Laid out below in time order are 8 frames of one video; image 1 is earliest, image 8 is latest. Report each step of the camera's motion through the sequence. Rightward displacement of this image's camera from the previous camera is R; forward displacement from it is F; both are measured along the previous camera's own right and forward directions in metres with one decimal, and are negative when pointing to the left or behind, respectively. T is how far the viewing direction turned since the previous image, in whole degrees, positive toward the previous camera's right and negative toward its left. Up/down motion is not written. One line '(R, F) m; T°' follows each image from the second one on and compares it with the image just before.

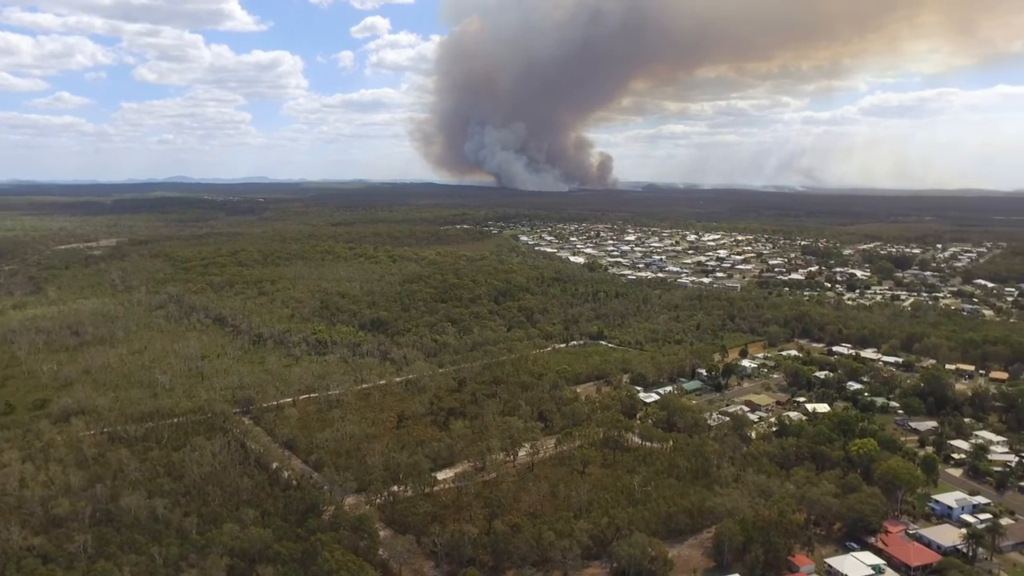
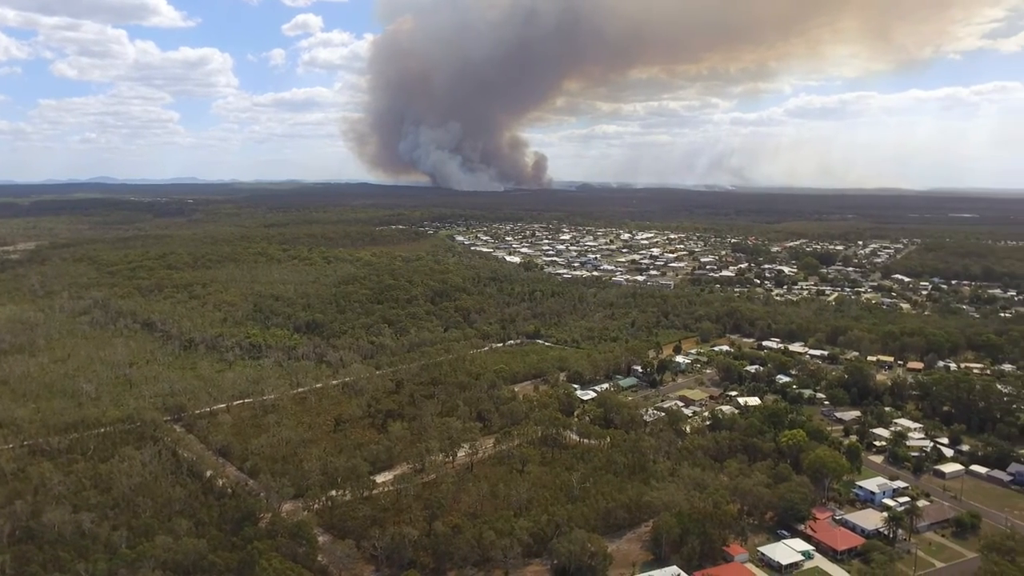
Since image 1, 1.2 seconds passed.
(+0.7, 0.0) m; +4°
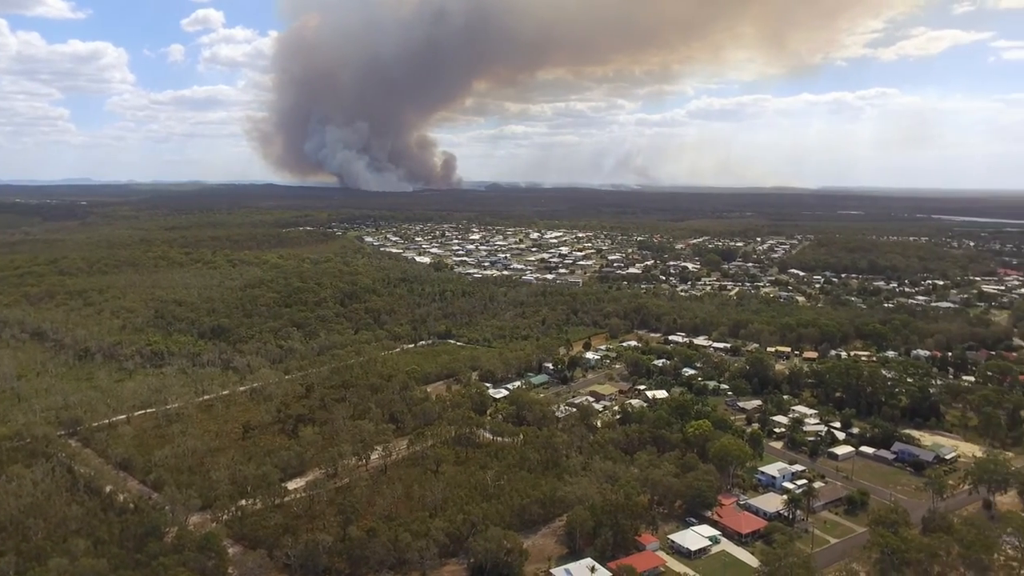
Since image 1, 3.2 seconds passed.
(+1.0, -0.1) m; +5°
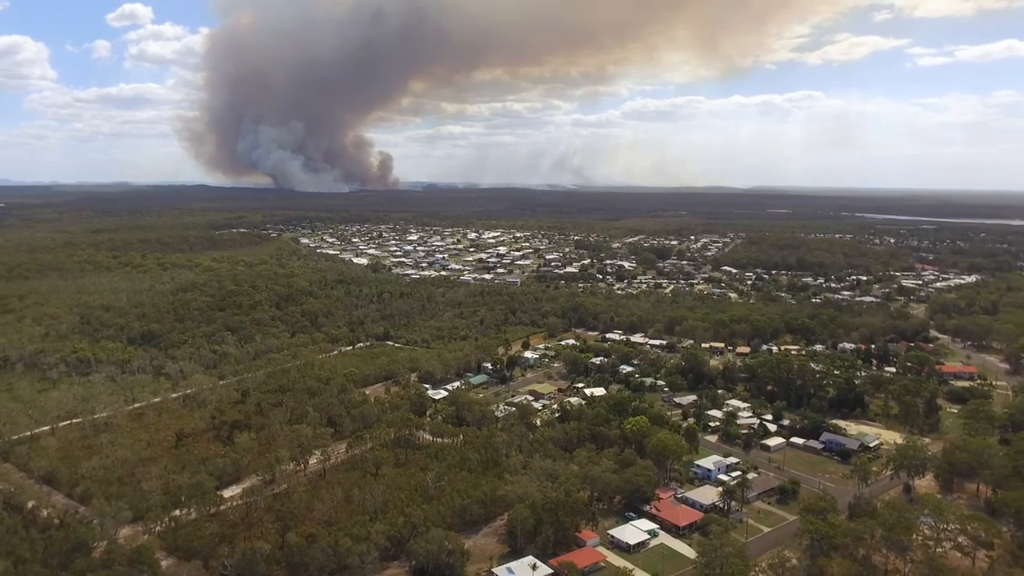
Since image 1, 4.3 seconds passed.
(+0.8, -0.1) m; +4°
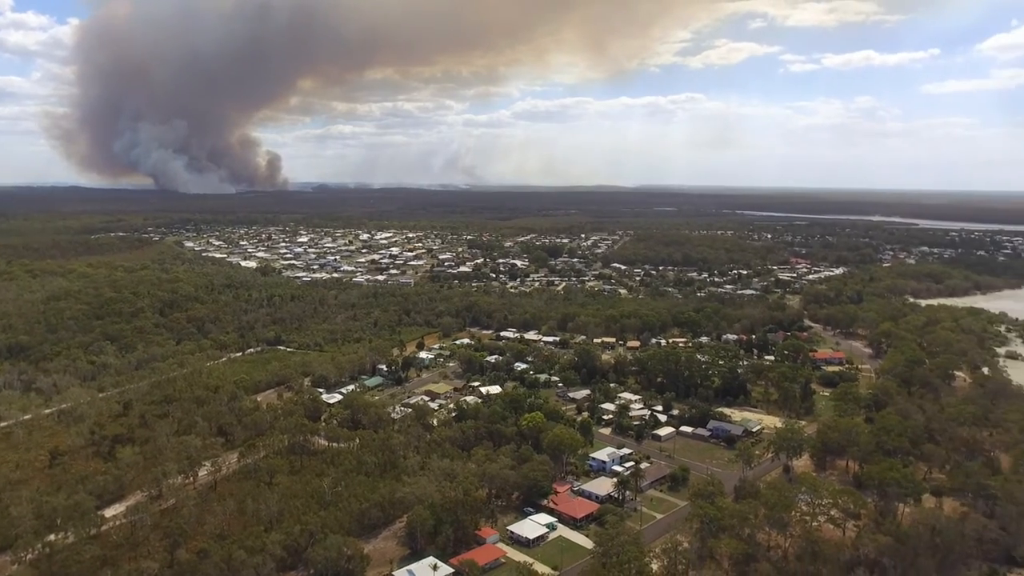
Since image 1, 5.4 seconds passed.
(+1.3, -0.2) m; +6°
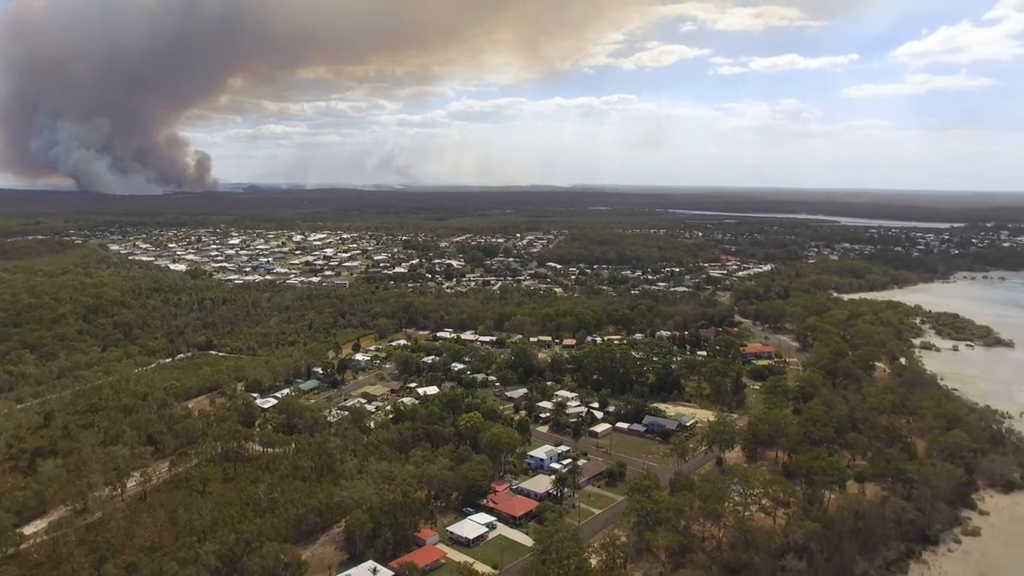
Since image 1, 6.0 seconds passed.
(+0.8, -0.1) m; +4°
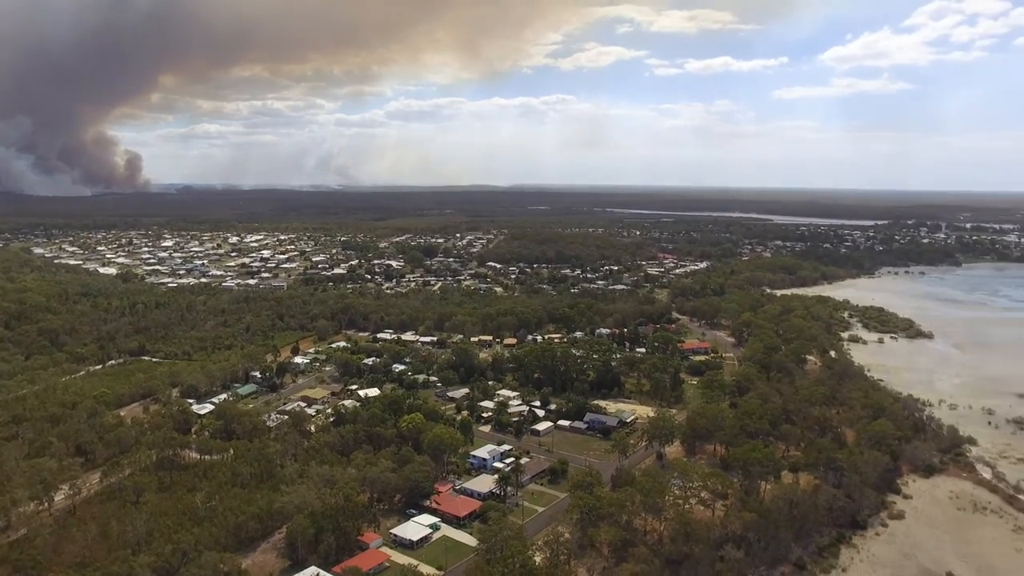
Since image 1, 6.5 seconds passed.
(+0.7, -0.1) m; +4°
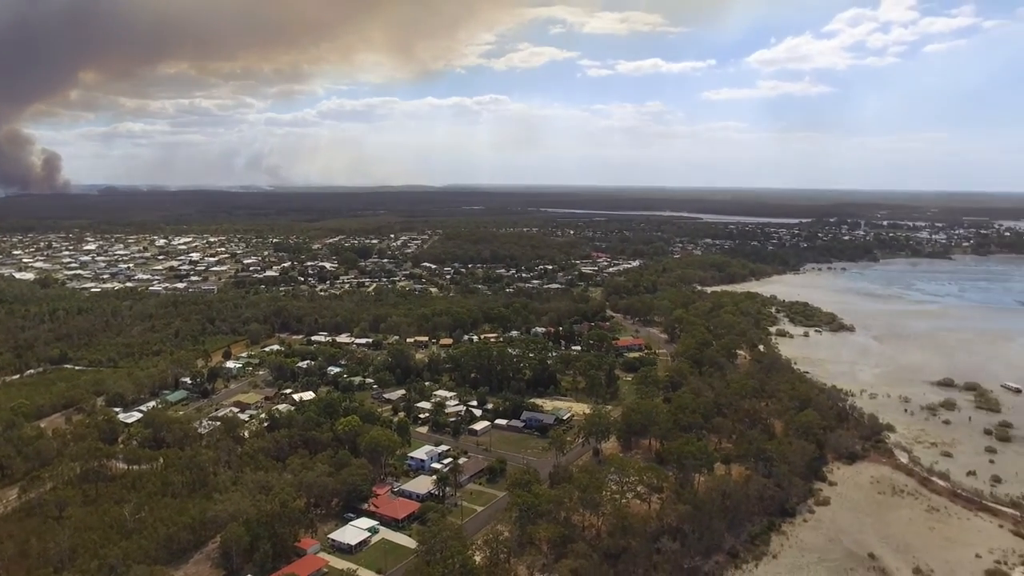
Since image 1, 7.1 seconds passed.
(+0.8, -0.1) m; +4°
